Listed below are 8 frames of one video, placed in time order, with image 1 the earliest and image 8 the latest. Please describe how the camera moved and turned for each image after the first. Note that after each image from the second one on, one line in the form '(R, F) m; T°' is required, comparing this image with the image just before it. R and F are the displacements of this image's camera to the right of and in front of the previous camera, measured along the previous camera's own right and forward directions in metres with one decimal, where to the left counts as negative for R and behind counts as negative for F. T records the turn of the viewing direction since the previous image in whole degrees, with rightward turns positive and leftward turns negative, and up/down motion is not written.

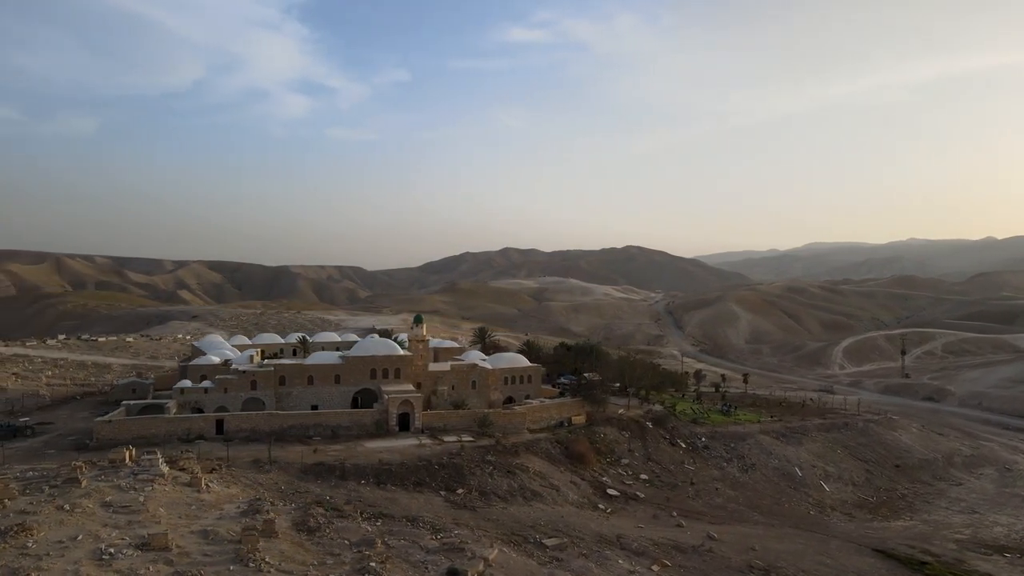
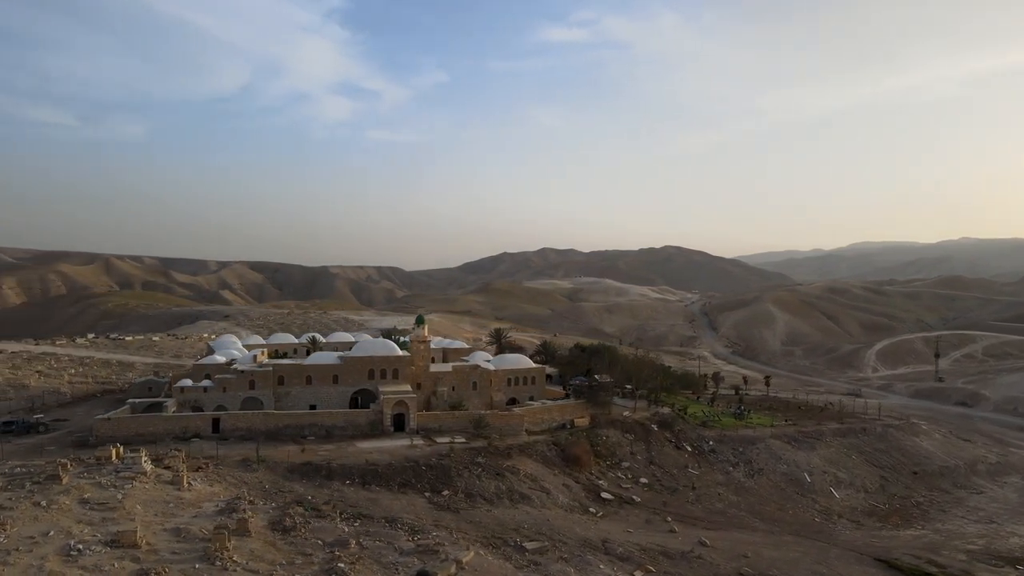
(+1.4, +0.2) m; -3°
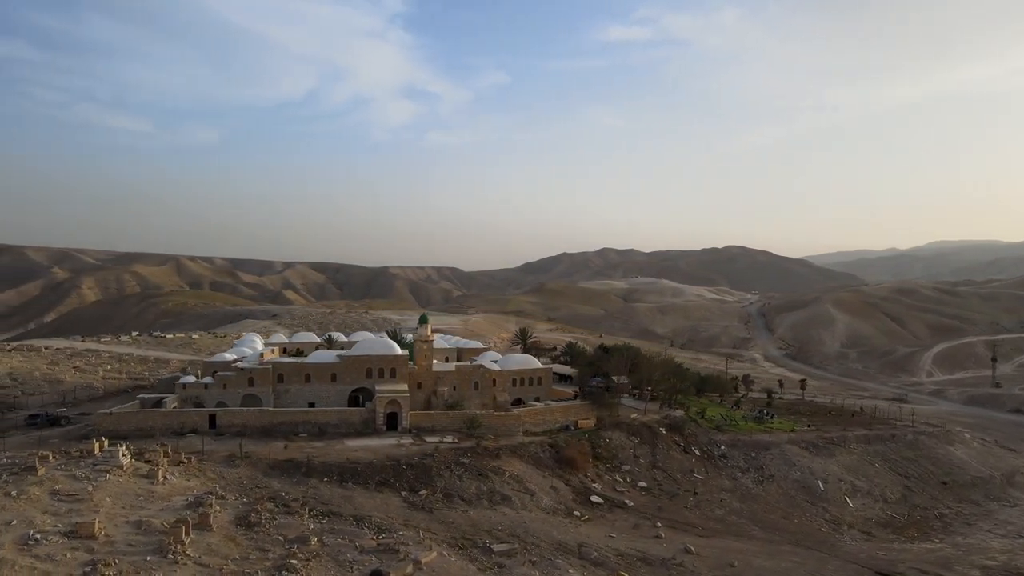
(+2.1, +0.3) m; -4°
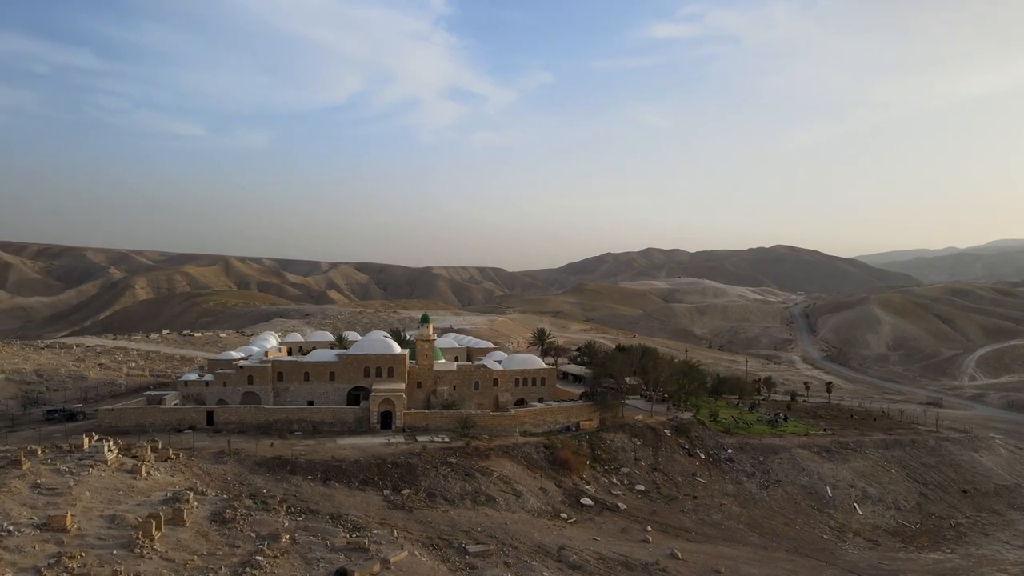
(+1.6, +0.2) m; -3°
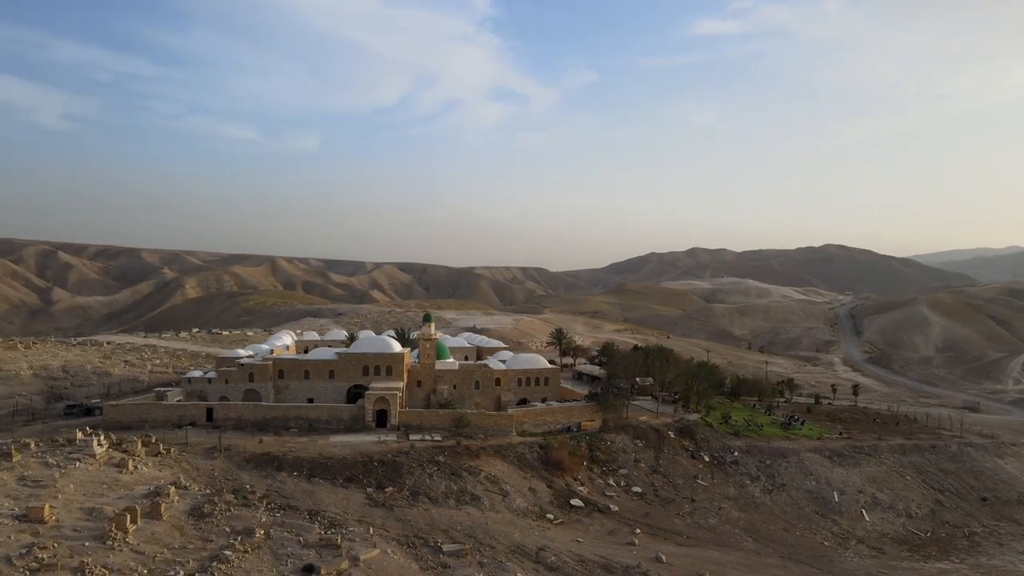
(+1.6, +0.1) m; -3°
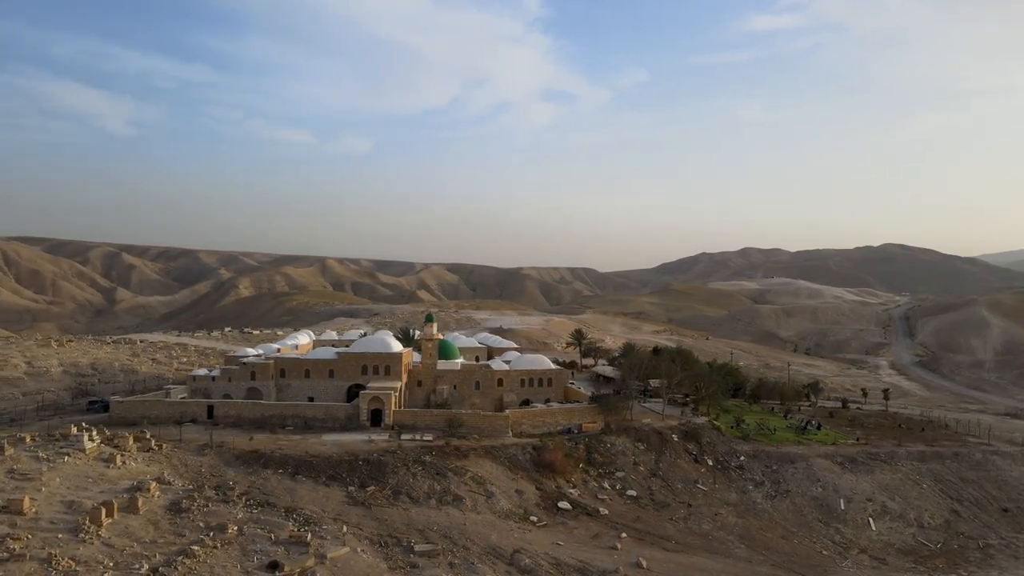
(+1.8, +0.1) m; -3°
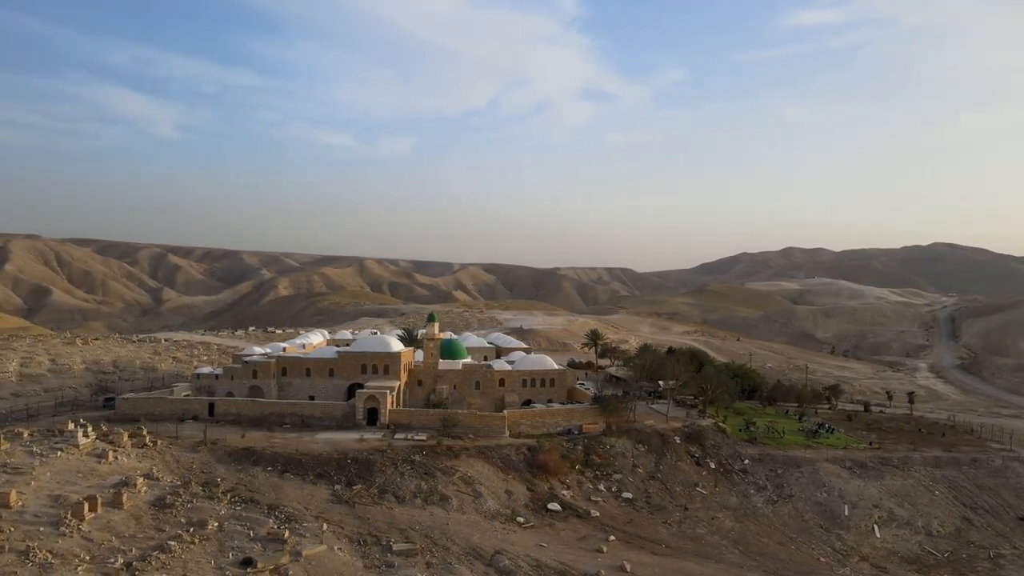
(+1.4, +0.1) m; -3°
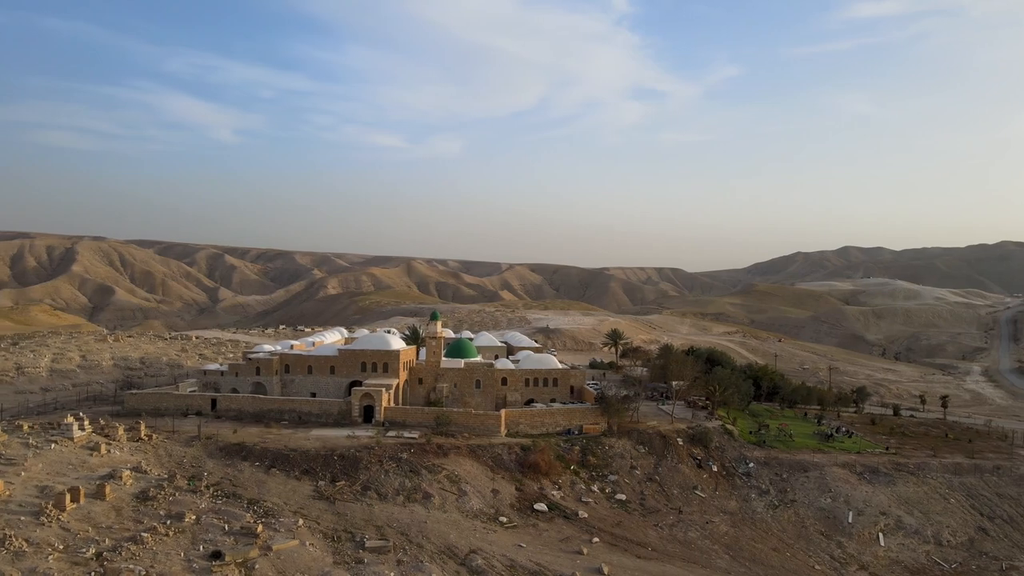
(+1.8, +0.2) m; -3°
